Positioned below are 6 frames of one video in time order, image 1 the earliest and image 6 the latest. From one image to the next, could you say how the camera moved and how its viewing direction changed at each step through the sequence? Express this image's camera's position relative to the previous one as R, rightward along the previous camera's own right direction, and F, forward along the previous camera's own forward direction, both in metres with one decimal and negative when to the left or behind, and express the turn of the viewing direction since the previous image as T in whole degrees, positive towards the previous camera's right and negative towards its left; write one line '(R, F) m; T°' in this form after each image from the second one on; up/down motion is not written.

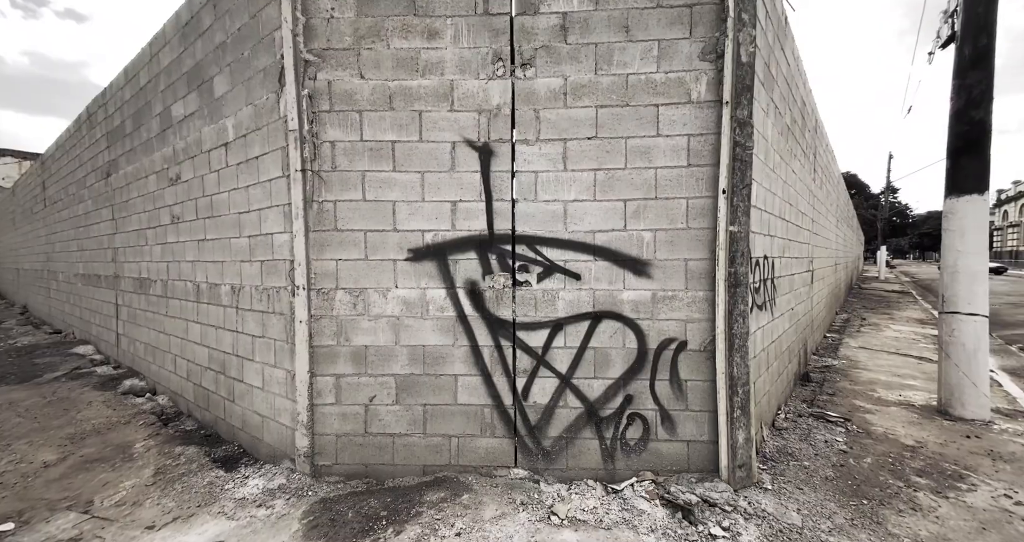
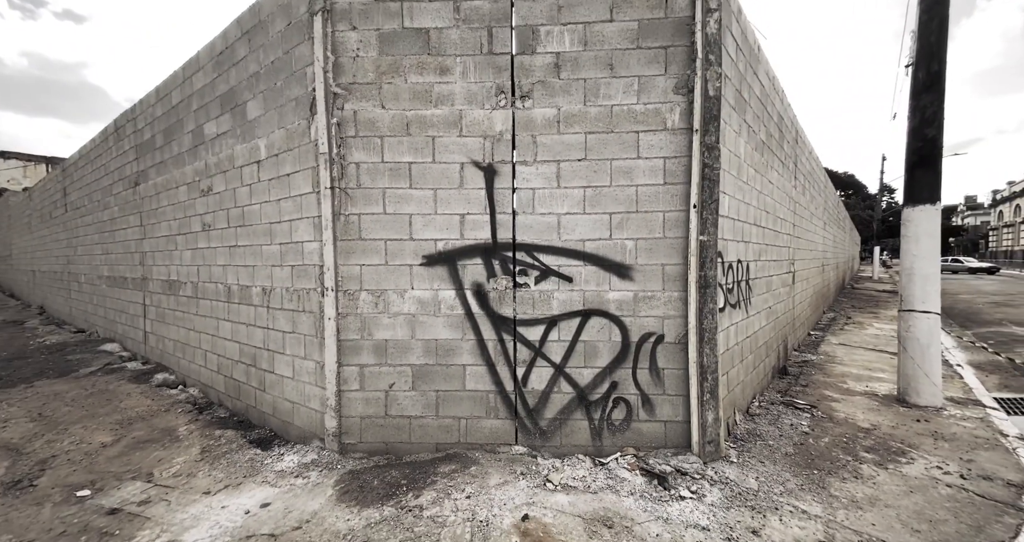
(0.0, -0.4) m; 0°
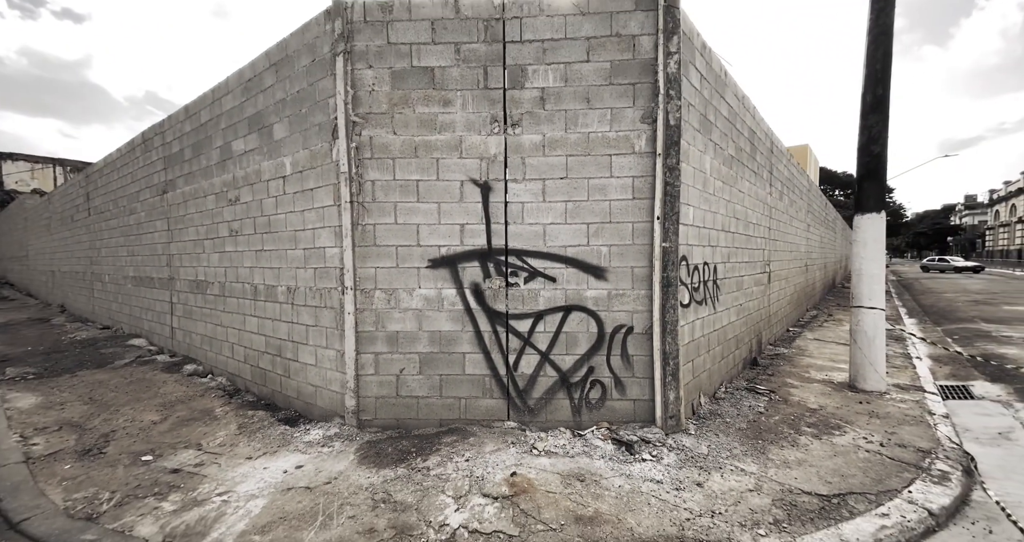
(+0.1, -0.5) m; 0°
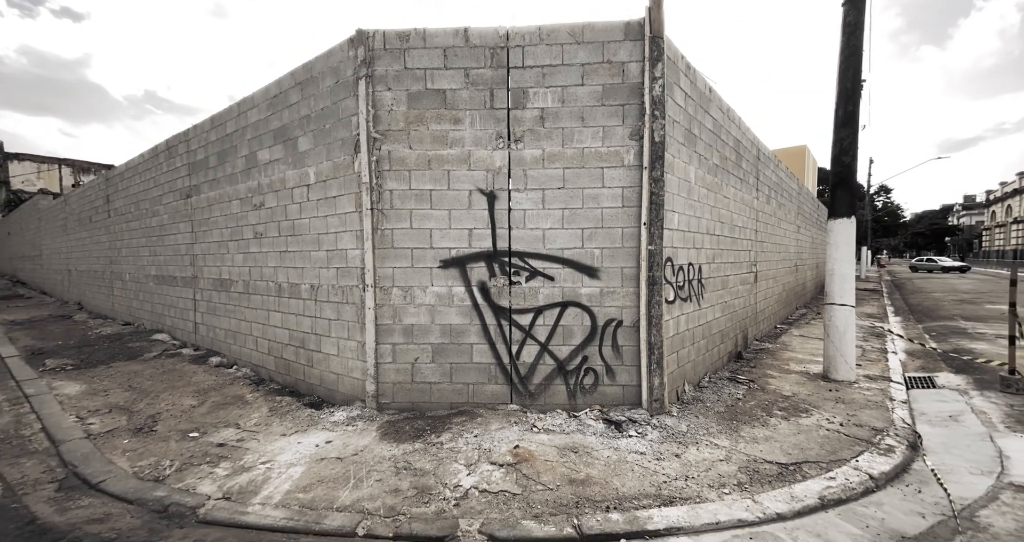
(0.0, -0.4) m; 0°
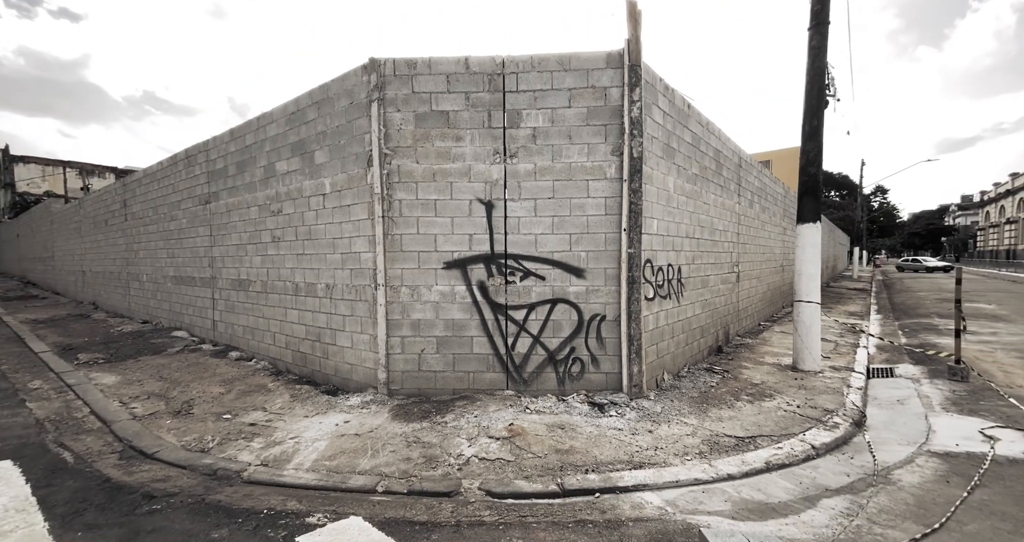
(0.0, -0.5) m; 0°
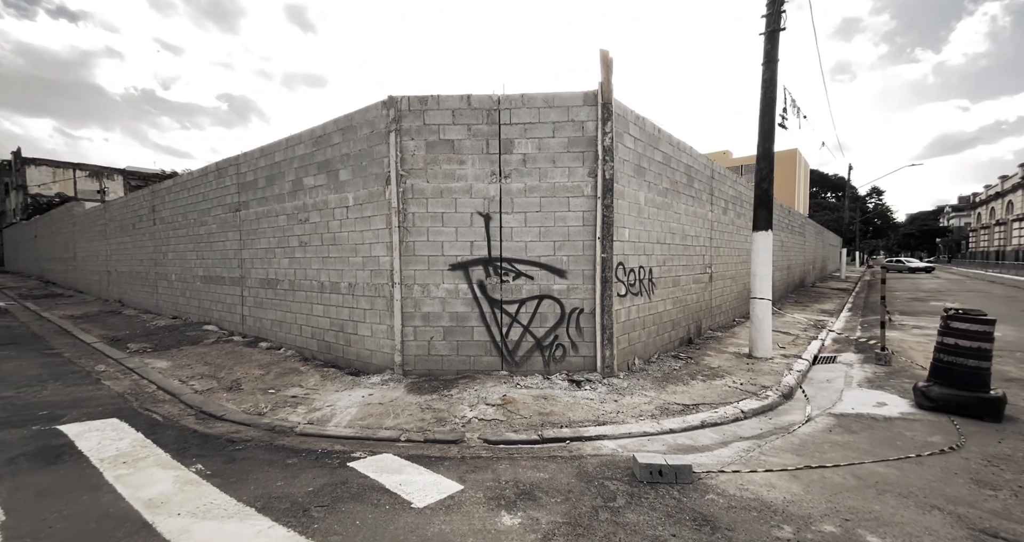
(+0.1, -0.9) m; 0°
